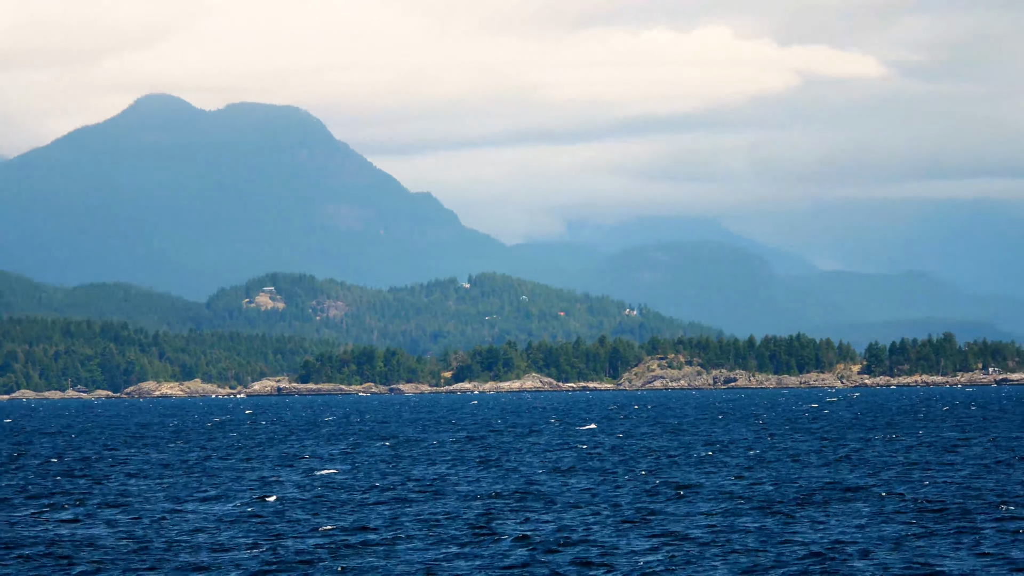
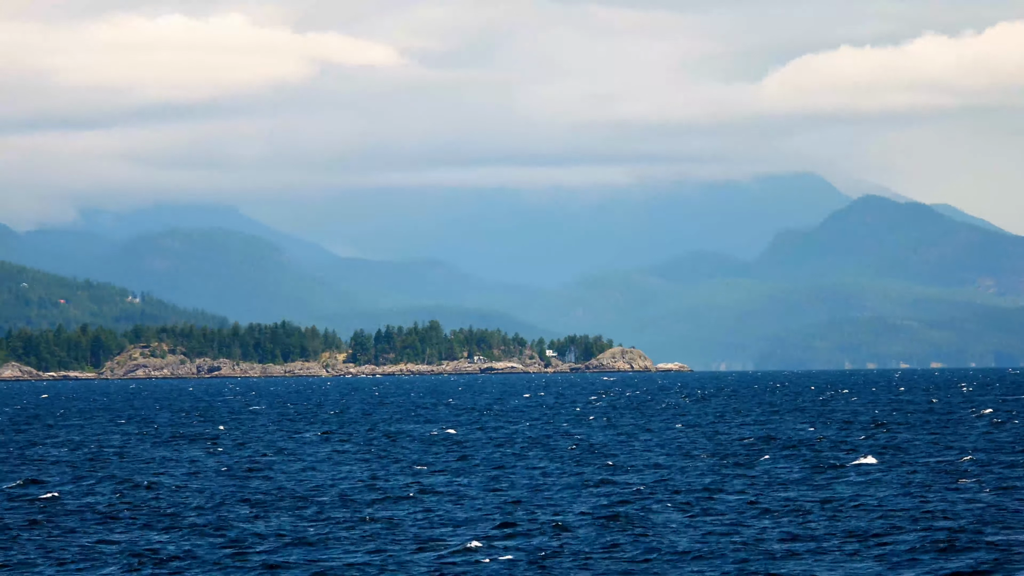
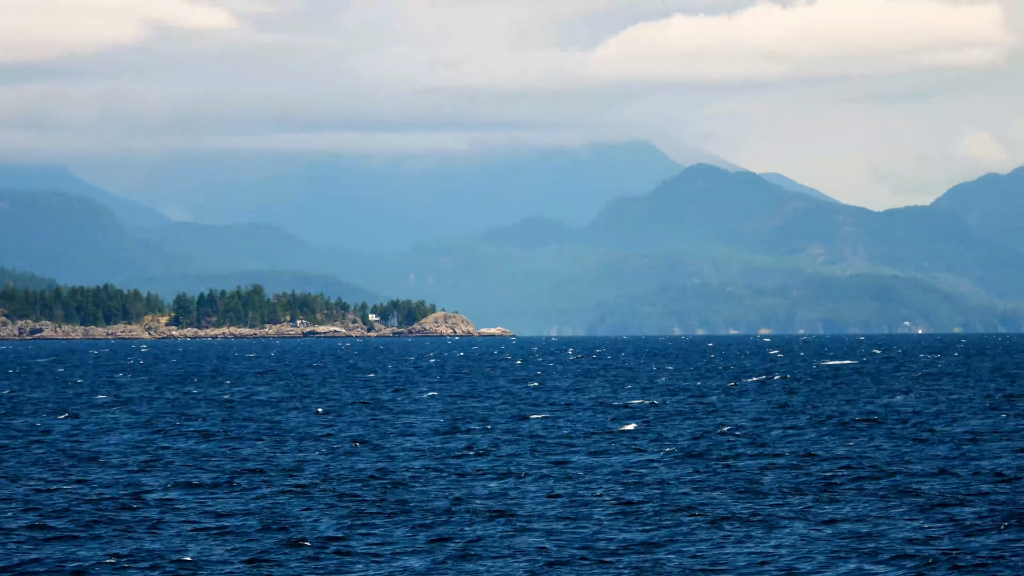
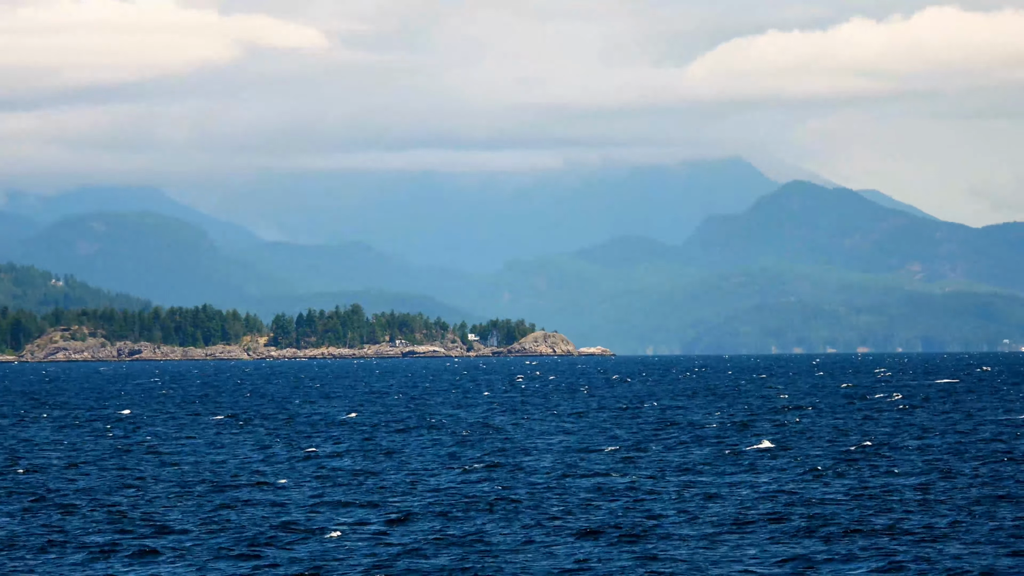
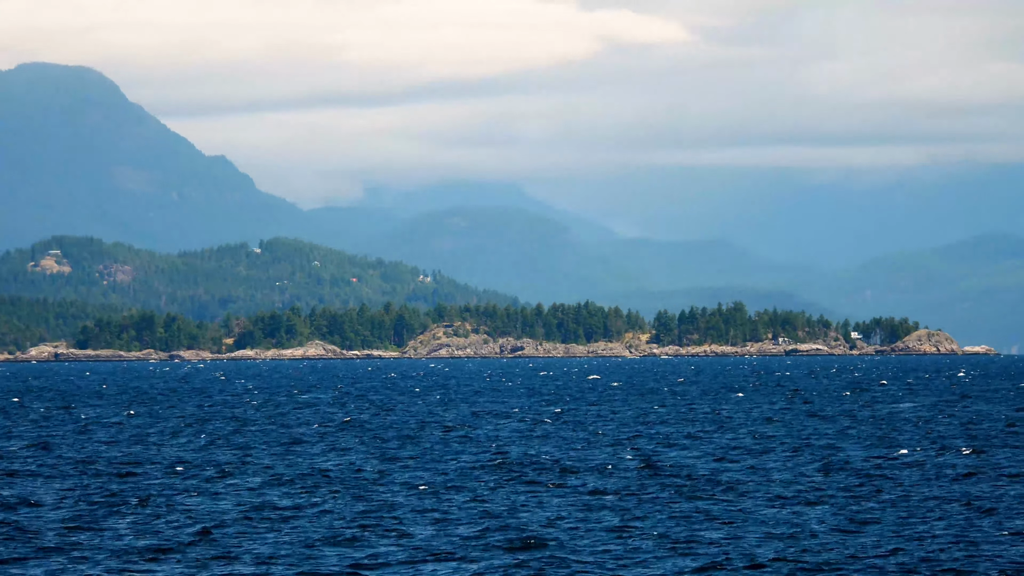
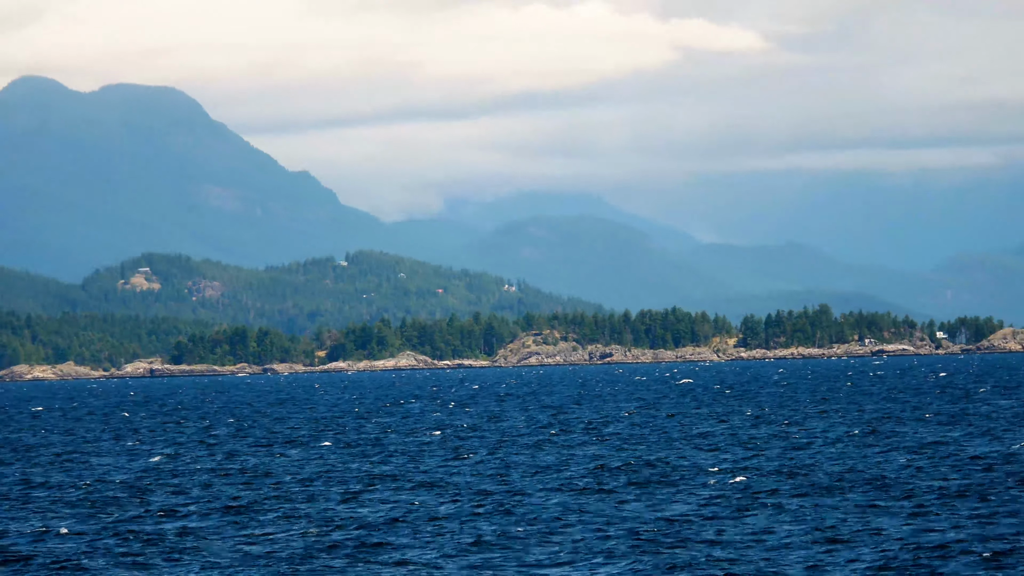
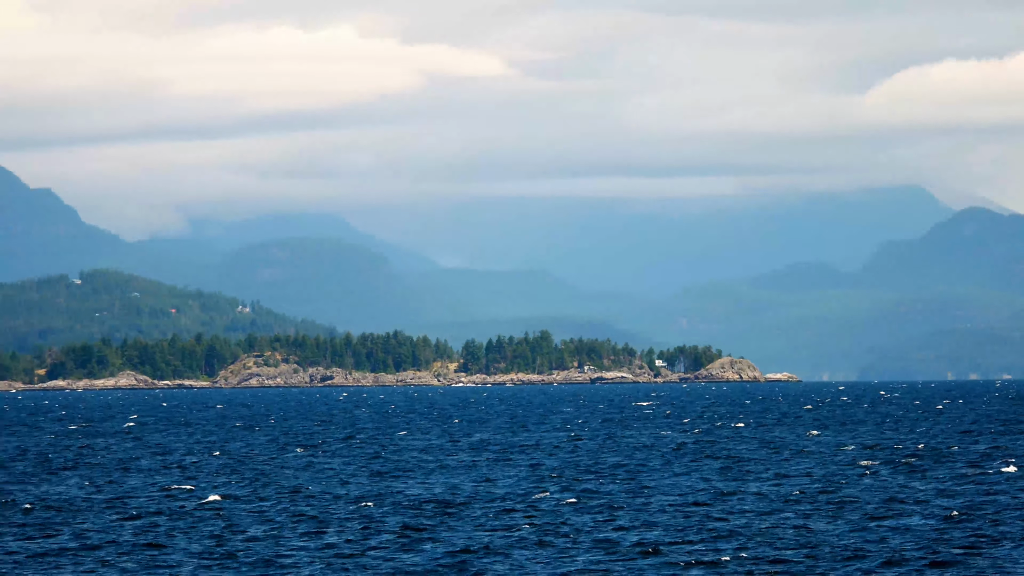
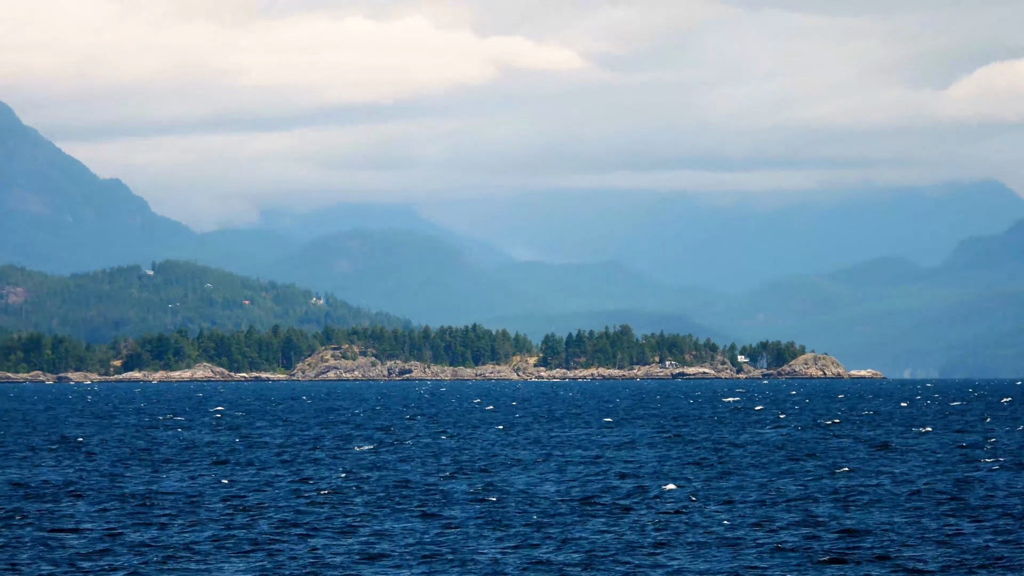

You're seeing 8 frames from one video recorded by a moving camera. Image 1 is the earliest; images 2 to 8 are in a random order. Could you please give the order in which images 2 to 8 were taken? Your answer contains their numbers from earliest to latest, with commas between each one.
6, 5, 8, 7, 2, 4, 3
